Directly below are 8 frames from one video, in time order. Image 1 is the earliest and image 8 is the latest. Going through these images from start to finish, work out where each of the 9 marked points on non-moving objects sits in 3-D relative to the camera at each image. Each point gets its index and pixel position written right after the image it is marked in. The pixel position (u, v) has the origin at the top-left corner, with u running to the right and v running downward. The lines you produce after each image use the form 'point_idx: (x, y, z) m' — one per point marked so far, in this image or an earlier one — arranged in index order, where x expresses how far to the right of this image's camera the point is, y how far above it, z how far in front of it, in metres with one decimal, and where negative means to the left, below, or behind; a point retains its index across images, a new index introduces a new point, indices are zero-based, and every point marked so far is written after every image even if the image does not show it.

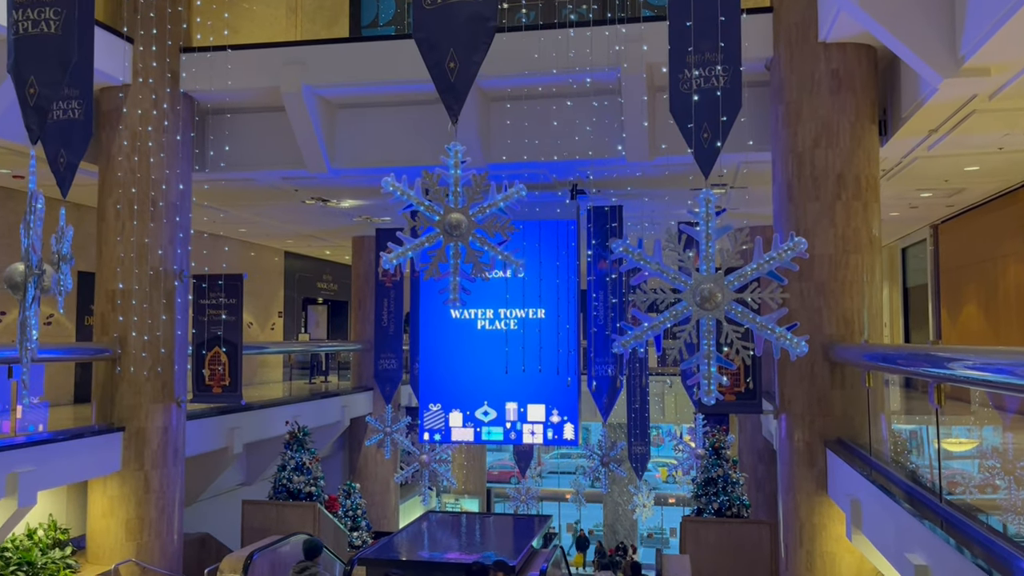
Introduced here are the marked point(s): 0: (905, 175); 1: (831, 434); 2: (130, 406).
0: (+4.0, +1.2, +8.8) m
1: (+2.5, -1.1, +6.7) m
2: (-3.4, -1.1, +7.8) m
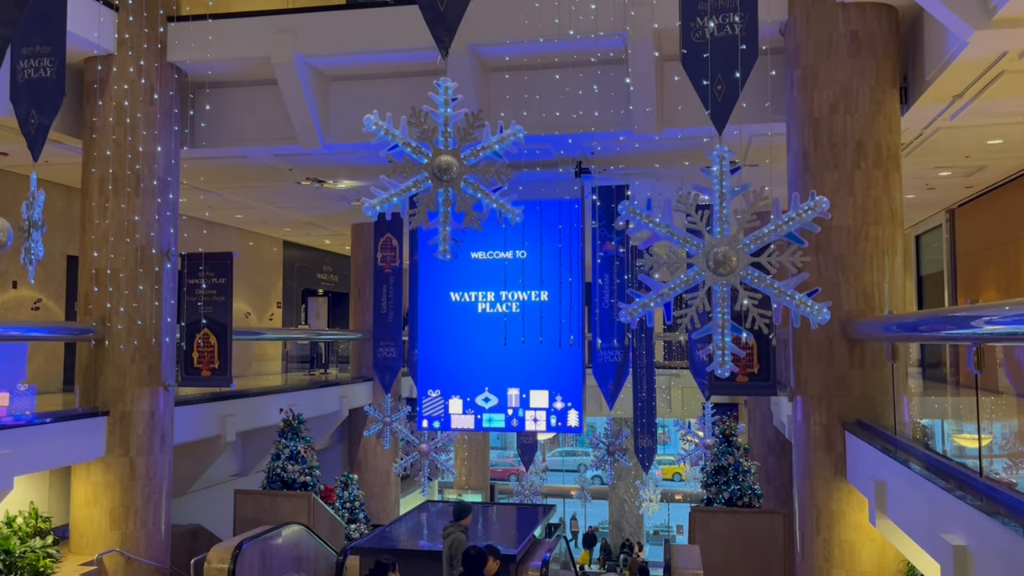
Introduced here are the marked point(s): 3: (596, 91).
0: (+4.0, +1.4, +8.4) m
1: (+2.5, -0.9, +6.3) m
2: (-3.4, -0.9, +7.5) m
3: (+0.7, +1.8, +7.8) m
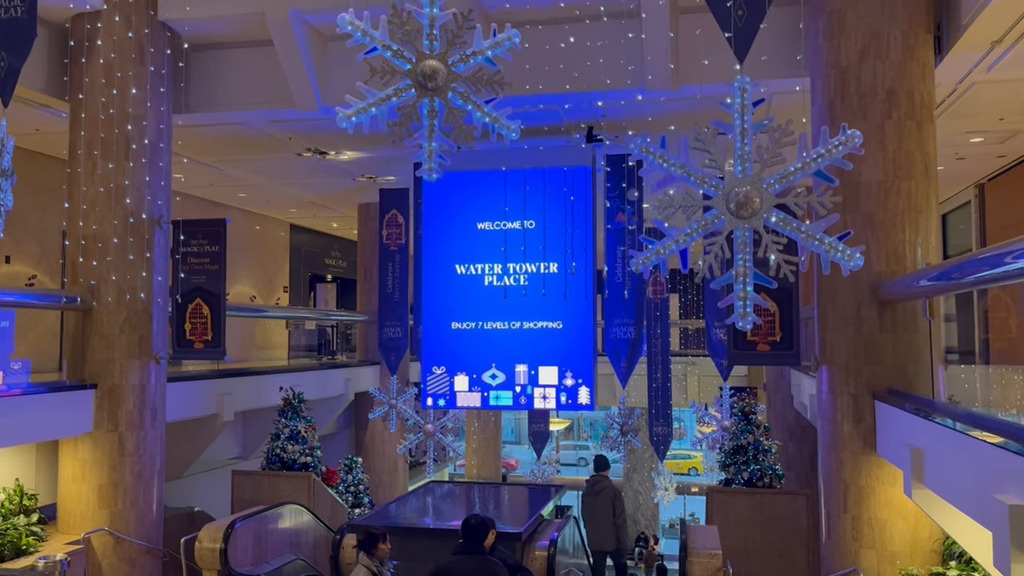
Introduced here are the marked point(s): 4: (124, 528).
0: (+4.1, +1.6, +7.9) m
1: (+2.5, -0.6, +5.9) m
2: (-3.4, -0.6, +7.1) m
3: (+0.8, +2.0, +7.4) m
4: (-3.2, -2.0, +7.1) m
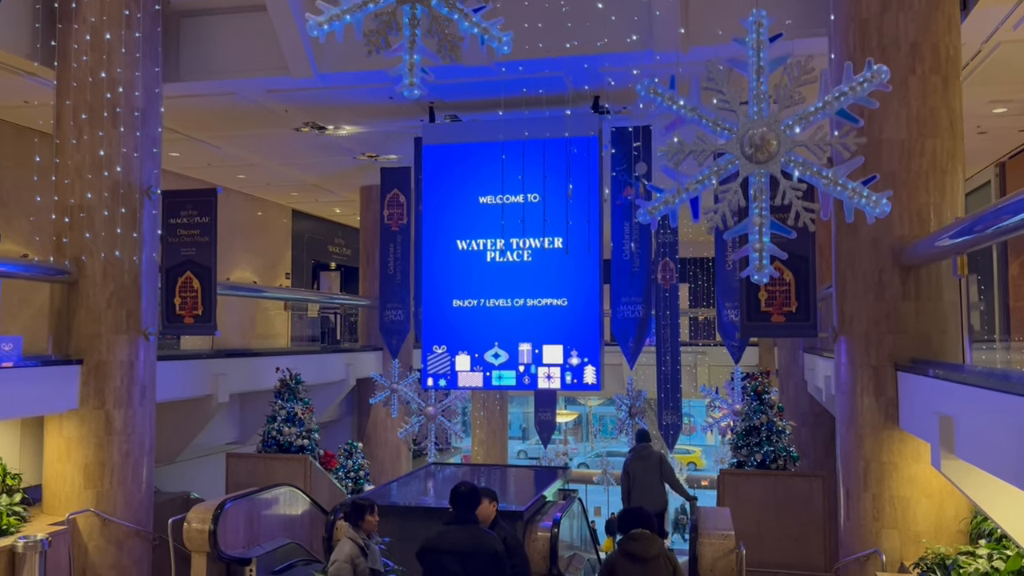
0: (+4.1, +1.9, +7.6) m
1: (+2.5, -0.4, +5.5) m
2: (-3.4, -0.4, +6.9) m
3: (+0.8, +2.3, +7.0) m
4: (-3.2, -1.7, +6.8) m
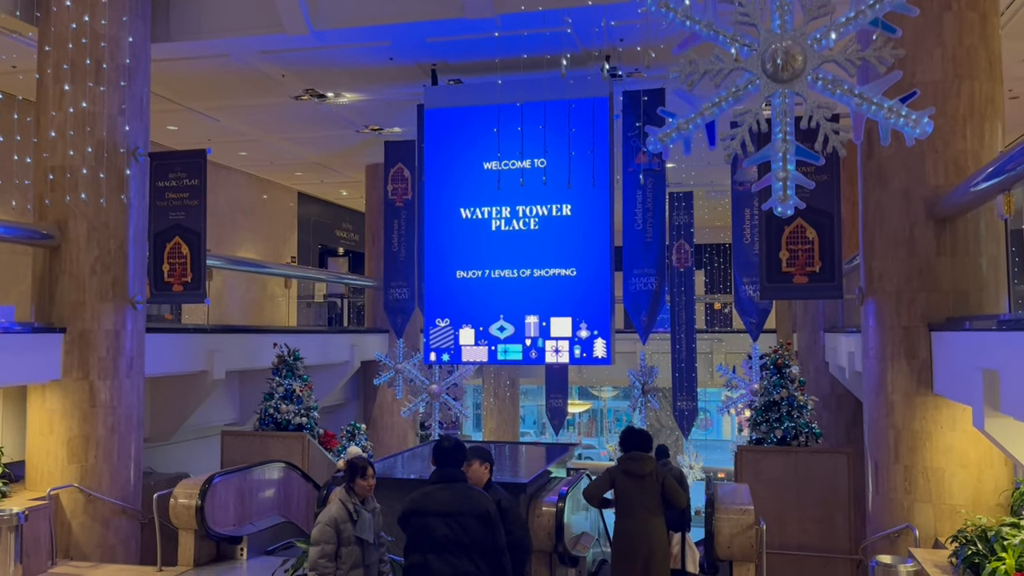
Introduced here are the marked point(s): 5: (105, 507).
0: (+4.2, +2.1, +7.1) m
1: (+2.5, -0.2, +5.1) m
2: (-3.3, -0.1, +6.5) m
3: (+0.8, +2.5, +6.6) m
4: (-3.1, -1.5, +6.5) m
5: (-3.1, -1.6, +6.5) m
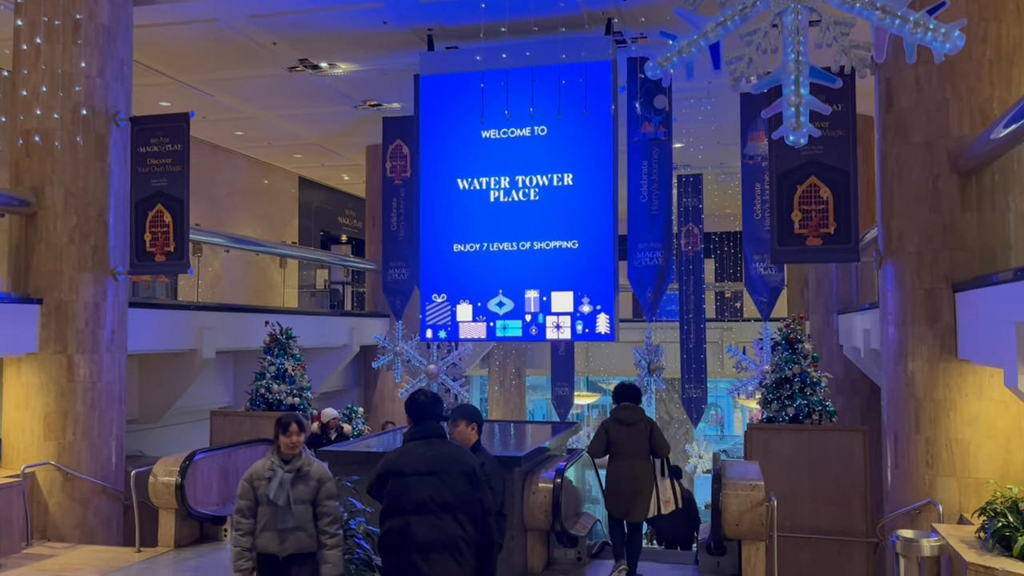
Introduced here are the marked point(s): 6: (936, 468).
0: (+4.1, +2.4, +6.8) m
1: (+2.5, +0.1, +4.7) m
2: (-3.4, +0.1, +6.3) m
3: (+0.8, +2.8, +6.3) m
4: (-3.2, -1.2, +6.2) m
5: (-3.1, -1.4, +6.2) m
6: (+2.3, -1.0, +4.7) m
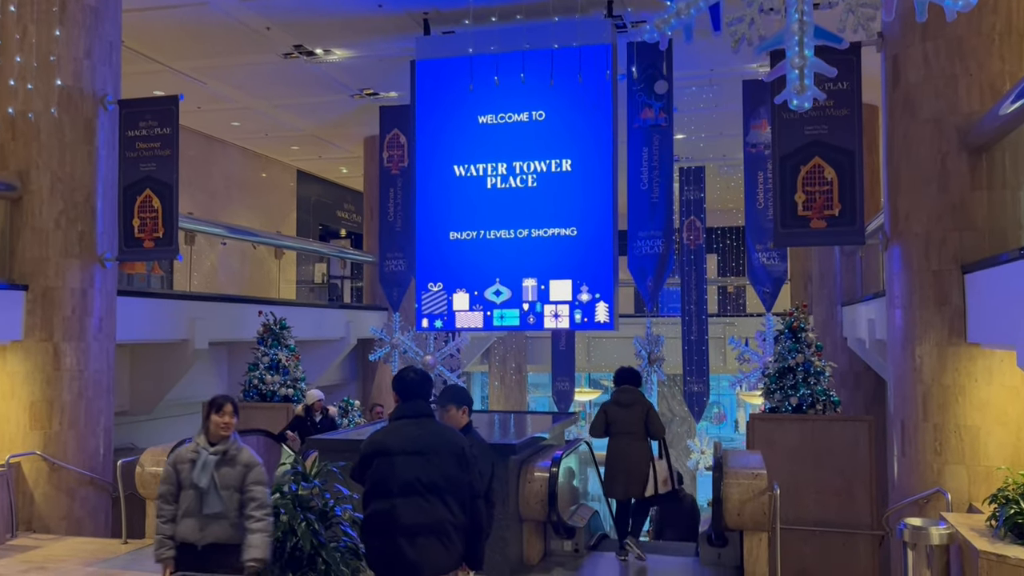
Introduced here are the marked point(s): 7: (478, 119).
0: (+4.1, +2.5, +6.6) m
1: (+2.4, +0.2, +4.6) m
2: (-3.4, +0.2, +6.1) m
3: (+0.8, +2.9, +6.2) m
4: (-3.2, -1.2, +6.1) m
5: (-3.1, -1.3, +6.1) m
6: (+2.3, -0.9, +4.6) m
7: (-0.3, +1.5, +7.5) m
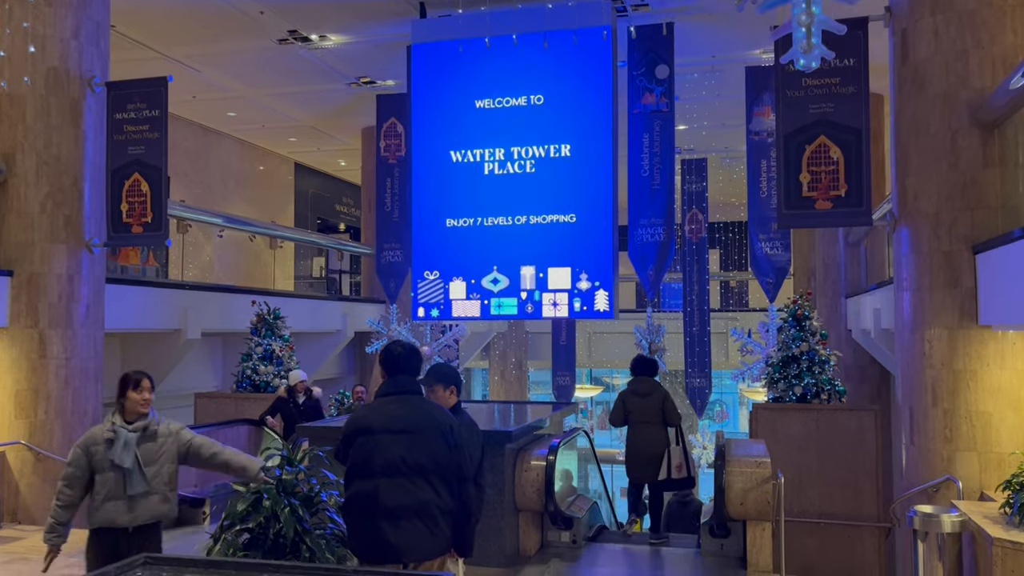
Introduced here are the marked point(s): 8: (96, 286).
0: (+4.1, +2.6, +6.4) m
1: (+2.4, +0.3, +4.4) m
2: (-3.4, +0.3, +6.0) m
3: (+0.8, +3.0, +6.0) m
4: (-3.2, -1.1, +5.9) m
5: (-3.1, -1.2, +6.0) m
6: (+2.3, -0.8, +4.4) m
7: (-0.3, +1.6, +7.3) m
8: (-3.0, 0.0, +6.3) m
